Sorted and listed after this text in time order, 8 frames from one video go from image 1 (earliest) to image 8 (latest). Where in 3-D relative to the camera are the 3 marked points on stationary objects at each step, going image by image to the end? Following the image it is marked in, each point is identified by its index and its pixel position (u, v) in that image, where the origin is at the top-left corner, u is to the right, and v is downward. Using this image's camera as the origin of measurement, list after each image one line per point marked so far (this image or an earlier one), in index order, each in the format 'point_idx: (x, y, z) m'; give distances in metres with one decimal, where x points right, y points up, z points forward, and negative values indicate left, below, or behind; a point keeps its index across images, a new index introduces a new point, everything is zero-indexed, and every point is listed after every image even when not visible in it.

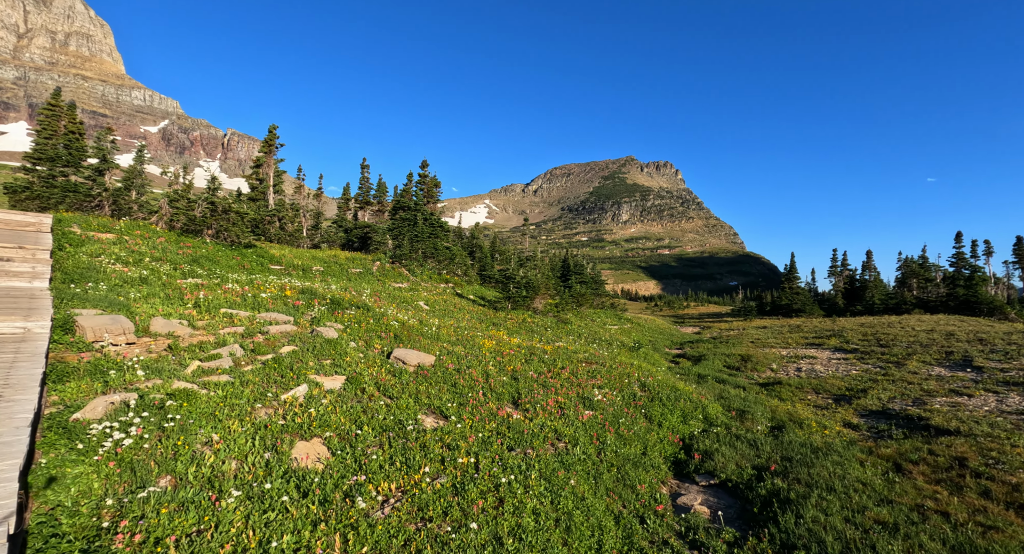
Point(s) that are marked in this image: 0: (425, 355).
0: (-2.5, -2.3, +14.6) m
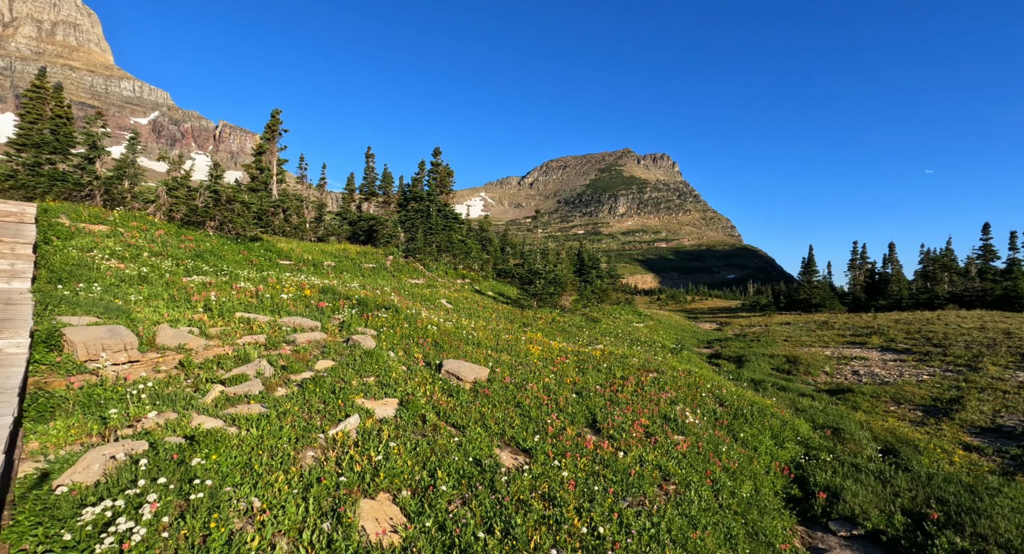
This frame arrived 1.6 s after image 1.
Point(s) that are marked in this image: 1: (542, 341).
0: (-0.8, -2.3, +12.6) m
1: (+1.2, -2.6, +19.5) m
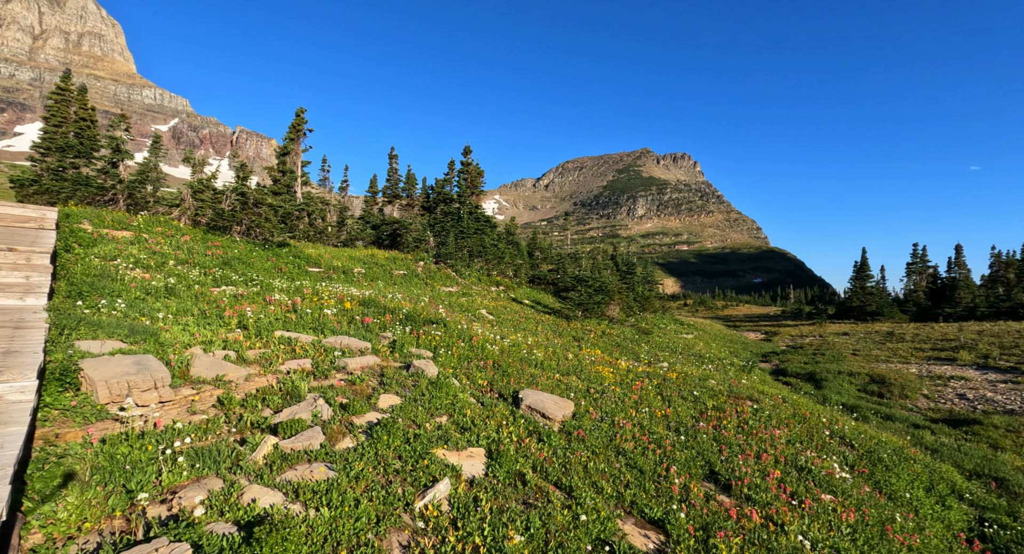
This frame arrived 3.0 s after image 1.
0: (+1.1, -2.7, +10.6) m
1: (+3.2, -3.0, +17.5) m
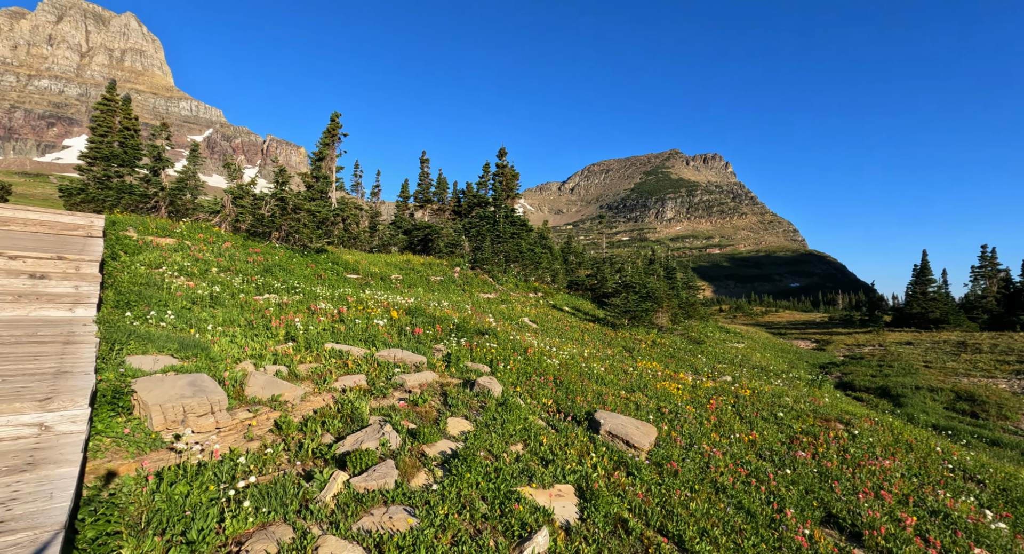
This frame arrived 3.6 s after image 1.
0: (+2.5, -2.9, +9.6) m
1: (+5.0, -3.2, +16.3) m
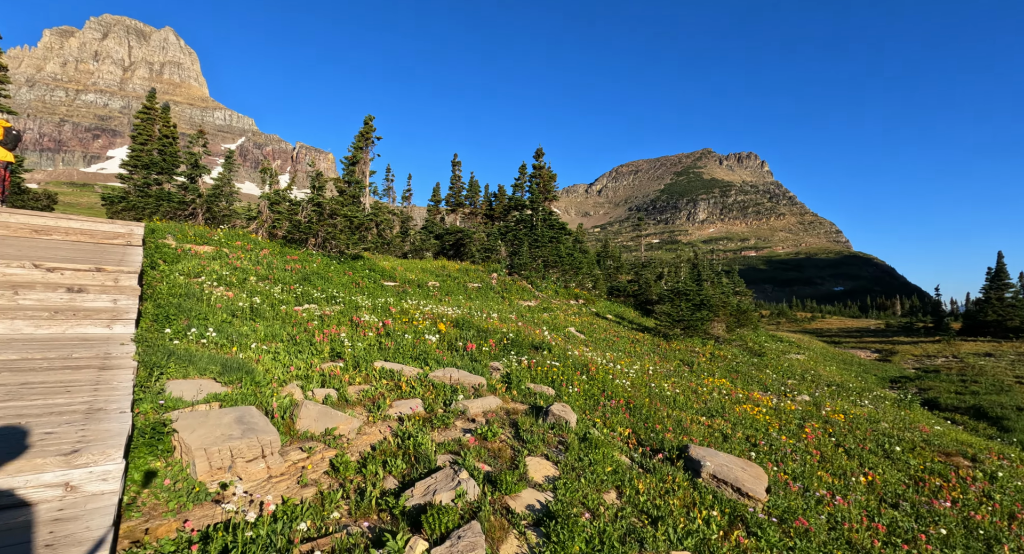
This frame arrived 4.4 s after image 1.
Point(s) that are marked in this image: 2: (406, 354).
0: (+3.9, -3.1, +8.2) m
1: (+6.8, -3.5, +14.8) m
2: (-2.7, -1.9, +12.7) m
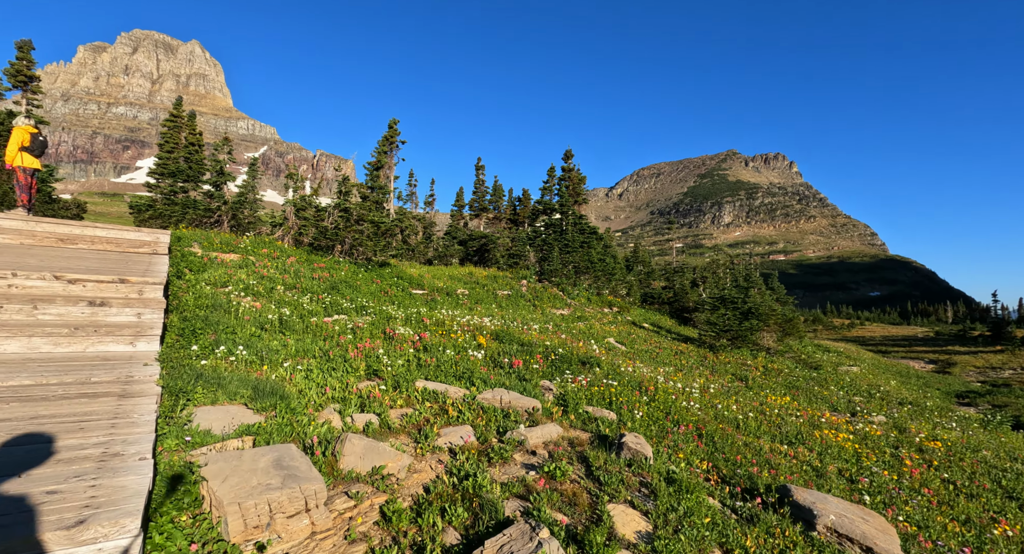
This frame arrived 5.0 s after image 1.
0: (+5.0, -3.3, +6.8) m
1: (+8.0, -3.7, +13.4) m
2: (-1.5, -2.2, +11.6) m
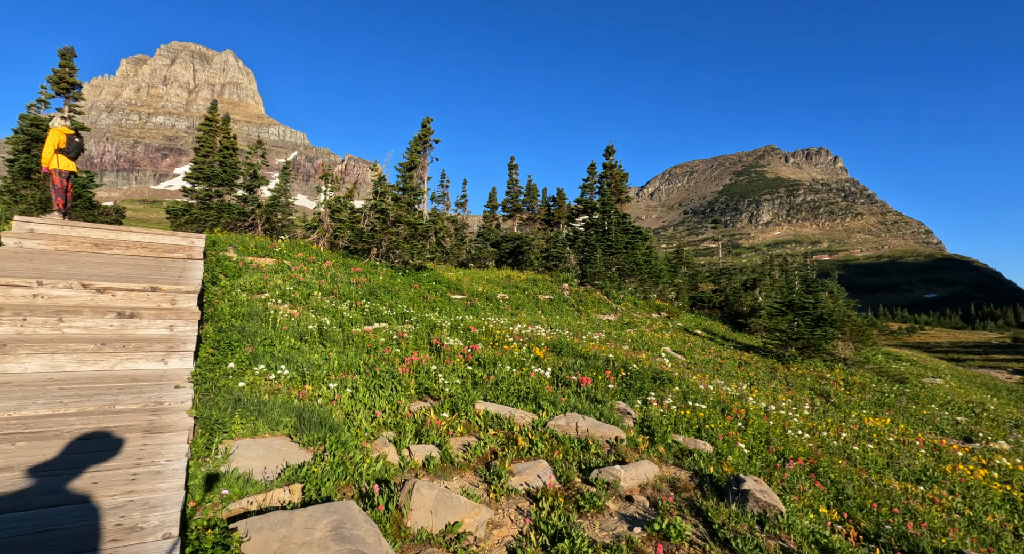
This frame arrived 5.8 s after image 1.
0: (+6.2, -3.4, +5.1) m
1: (+9.6, -3.9, +11.5) m
2: (0.0, -2.3, +10.2) m
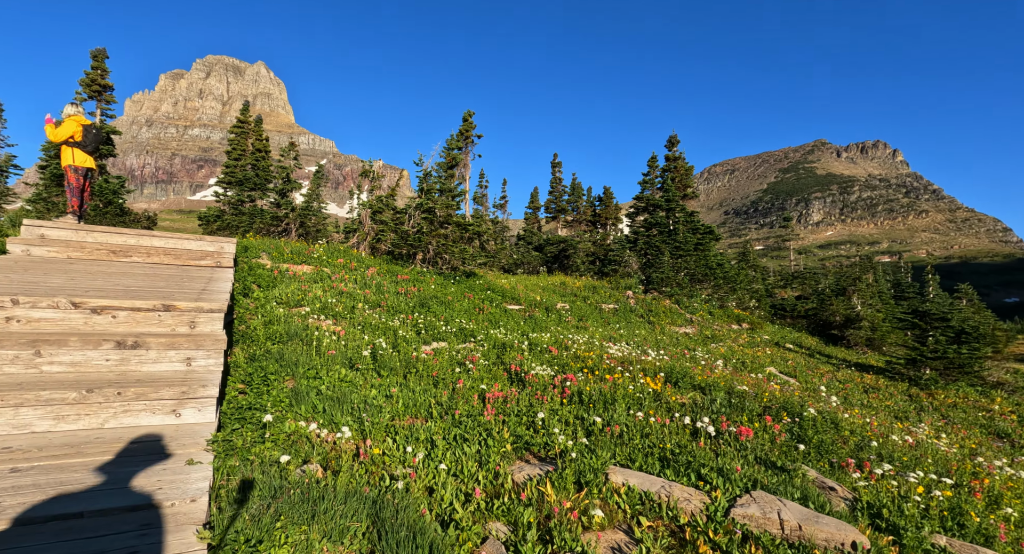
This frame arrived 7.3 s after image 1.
0: (+8.0, -3.5, +1.8) m
1: (+11.7, -4.0, +7.9) m
2: (+2.1, -2.5, +7.2) m
